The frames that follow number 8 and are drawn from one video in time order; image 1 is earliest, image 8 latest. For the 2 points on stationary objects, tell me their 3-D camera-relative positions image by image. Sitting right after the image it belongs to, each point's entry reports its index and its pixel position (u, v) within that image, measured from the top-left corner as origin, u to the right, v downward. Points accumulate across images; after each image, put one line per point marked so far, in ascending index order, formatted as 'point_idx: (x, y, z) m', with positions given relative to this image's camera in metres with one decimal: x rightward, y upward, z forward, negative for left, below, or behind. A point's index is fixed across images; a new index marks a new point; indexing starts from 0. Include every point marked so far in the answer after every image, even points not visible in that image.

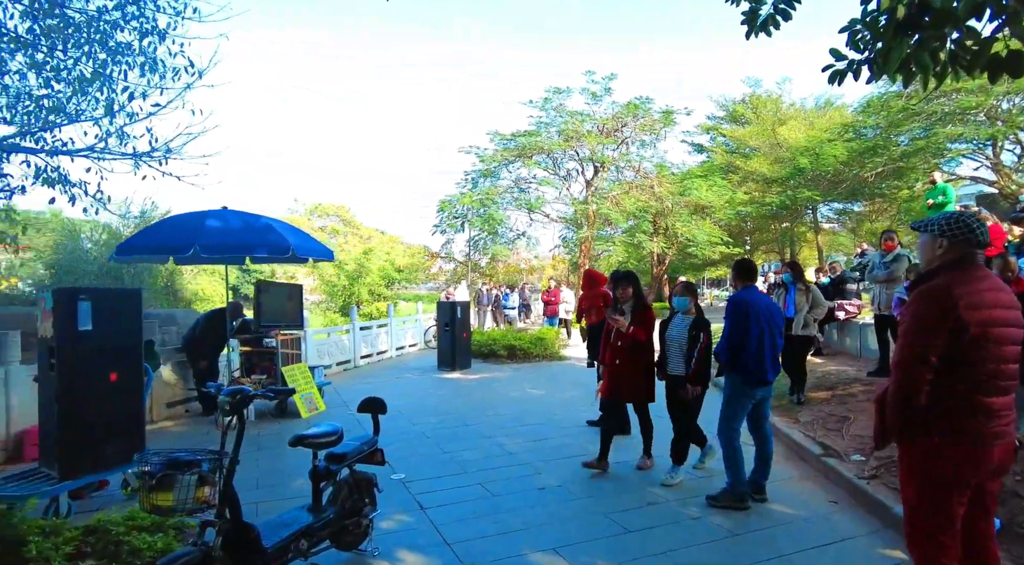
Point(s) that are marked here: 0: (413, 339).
0: (-2.0, -1.1, +13.1) m
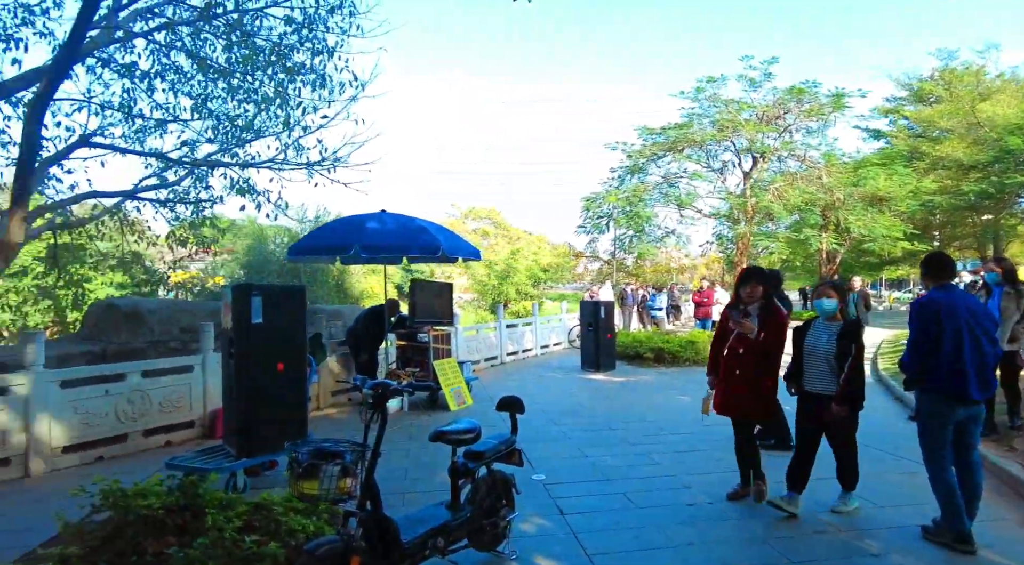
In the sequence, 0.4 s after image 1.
0: (+0.8, -1.1, +13.2) m
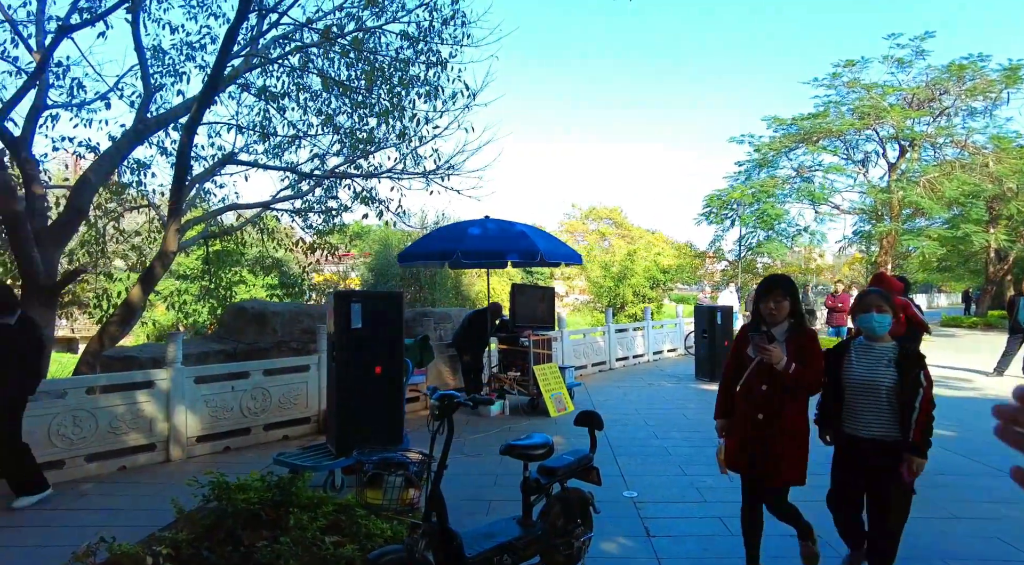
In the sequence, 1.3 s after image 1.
0: (+3.0, -1.1, +12.8) m
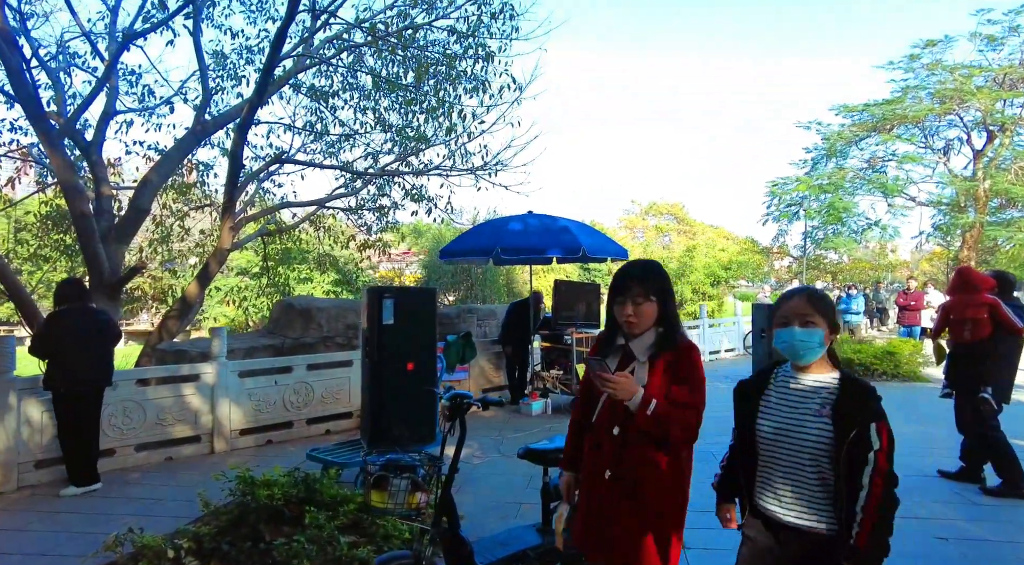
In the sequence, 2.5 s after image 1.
0: (+3.9, -1.1, +12.4) m
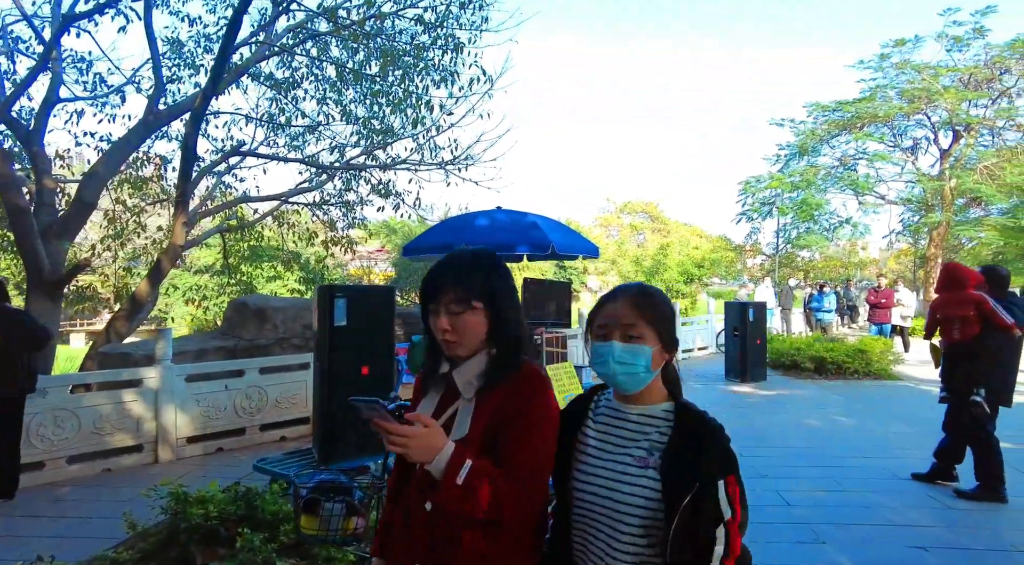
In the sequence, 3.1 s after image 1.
0: (+3.4, -1.1, +12.2) m
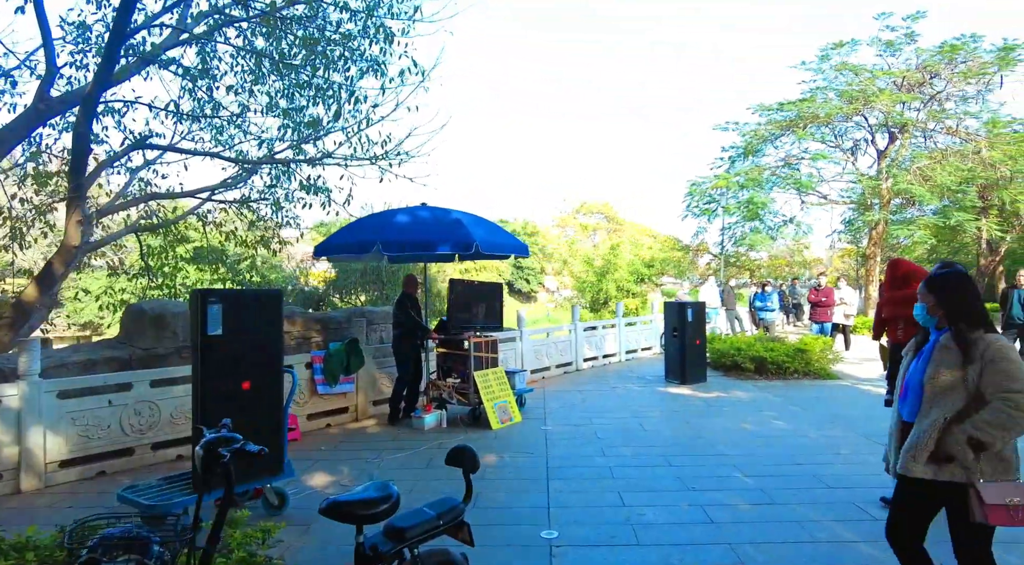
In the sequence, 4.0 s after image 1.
0: (+2.4, -1.0, +12.0) m
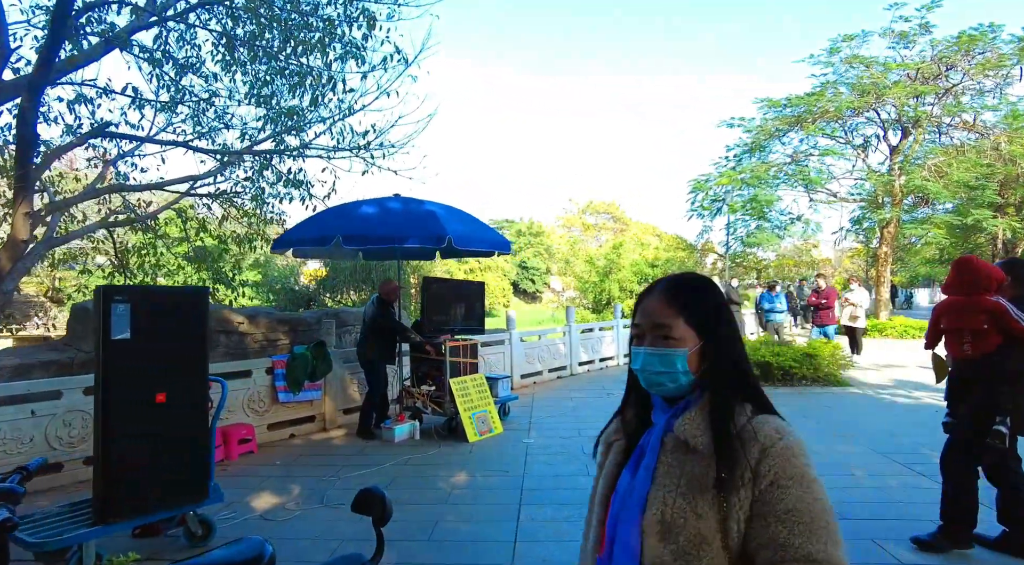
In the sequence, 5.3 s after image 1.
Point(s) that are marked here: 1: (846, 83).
0: (+2.3, -1.0, +11.4) m
1: (+7.6, +4.5, +15.6) m
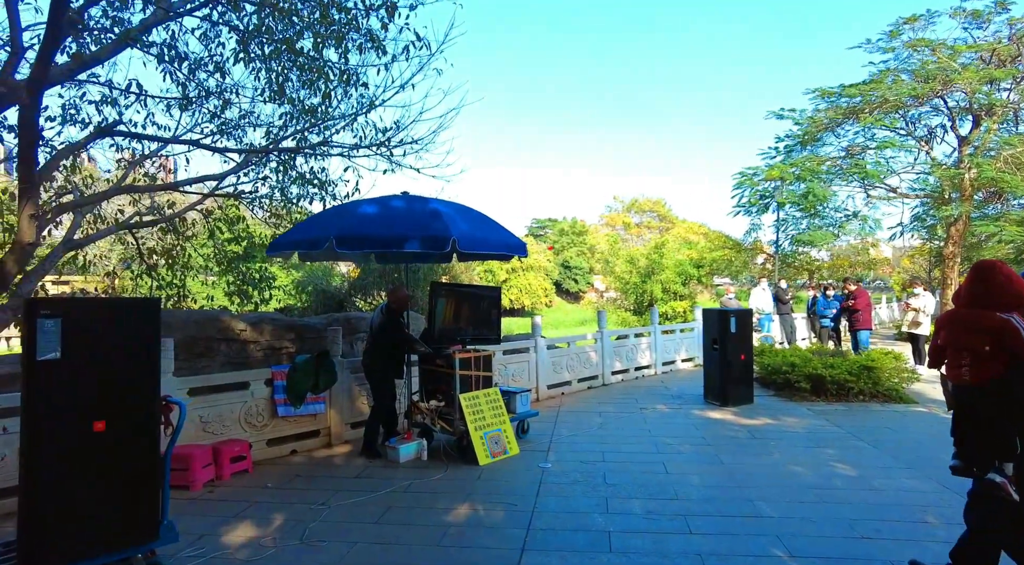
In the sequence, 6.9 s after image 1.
0: (+2.8, -1.1, +10.7) m
1: (+8.3, +4.5, +14.5) m
